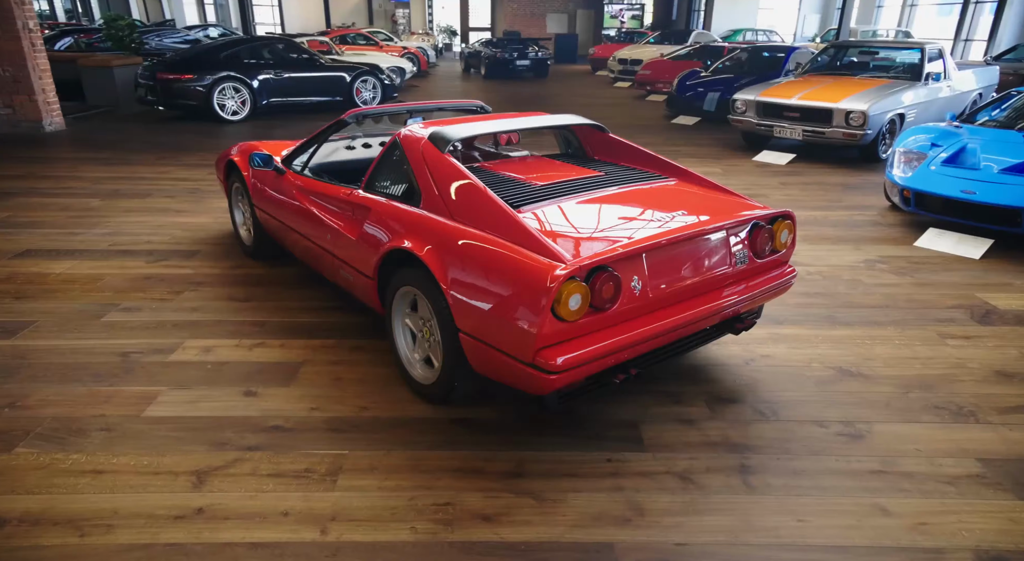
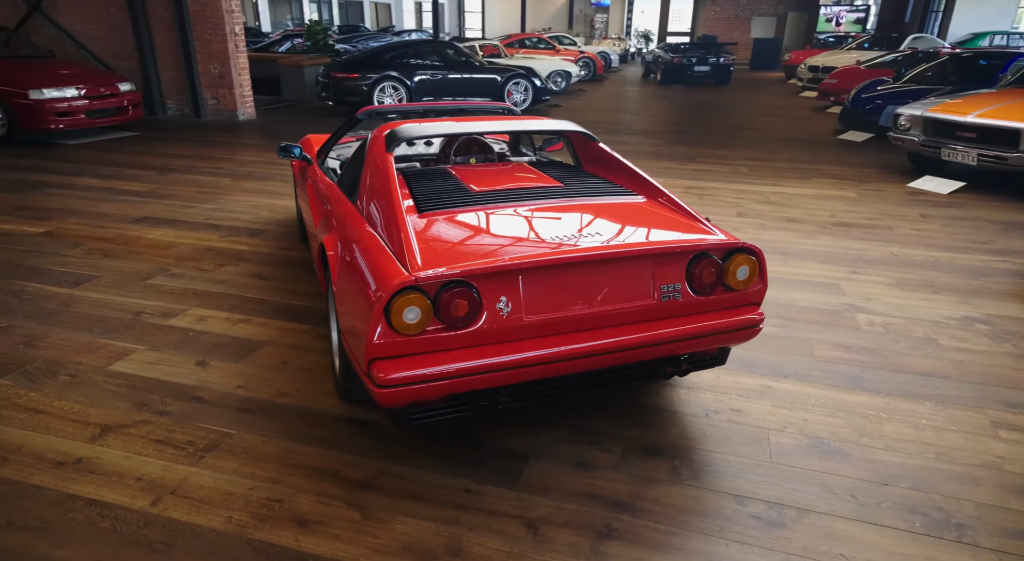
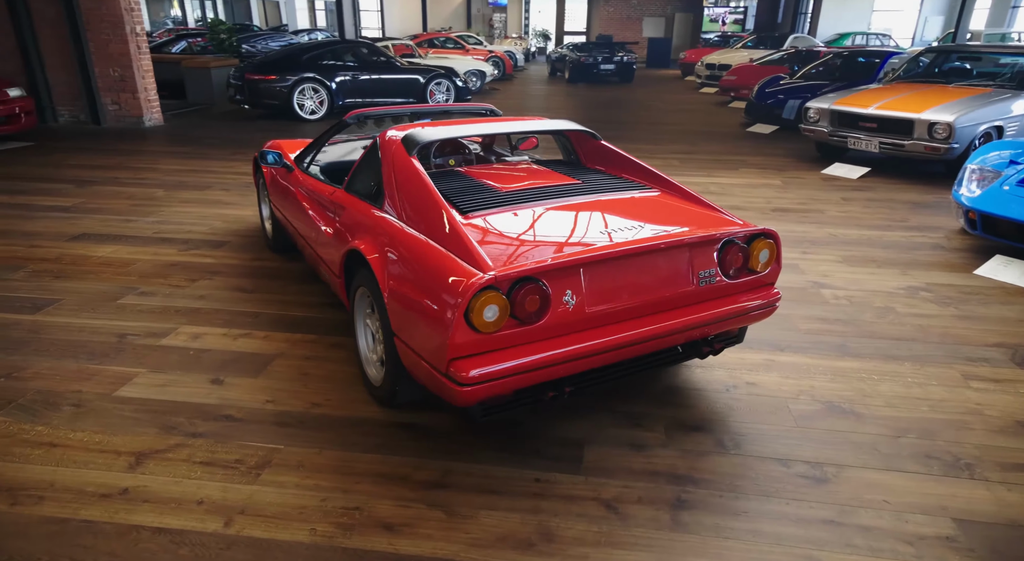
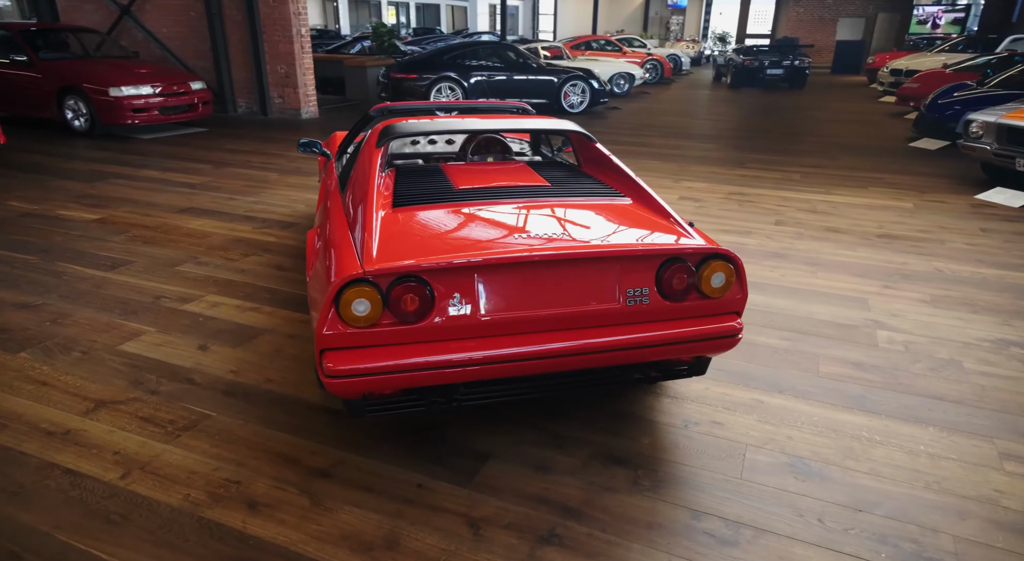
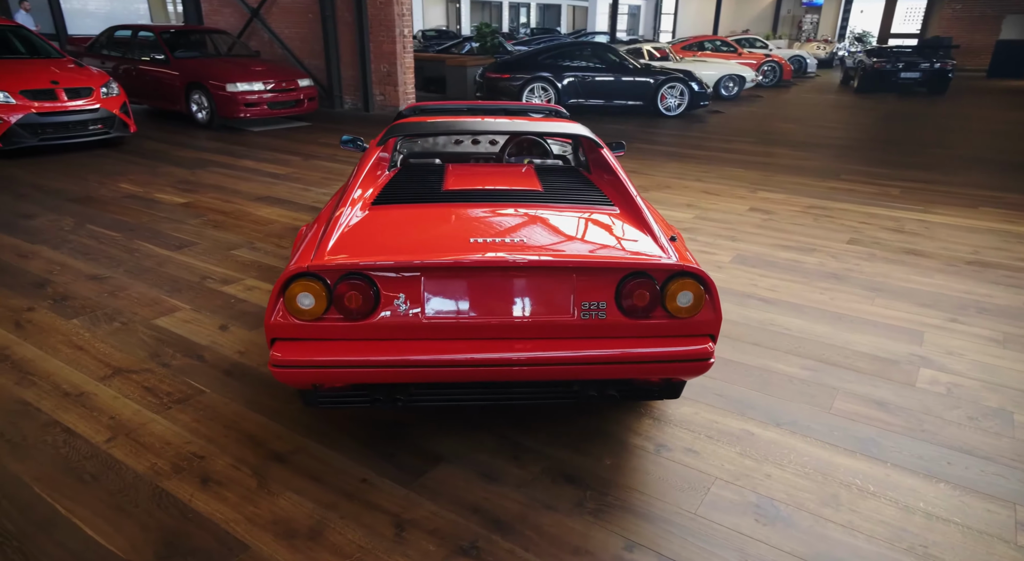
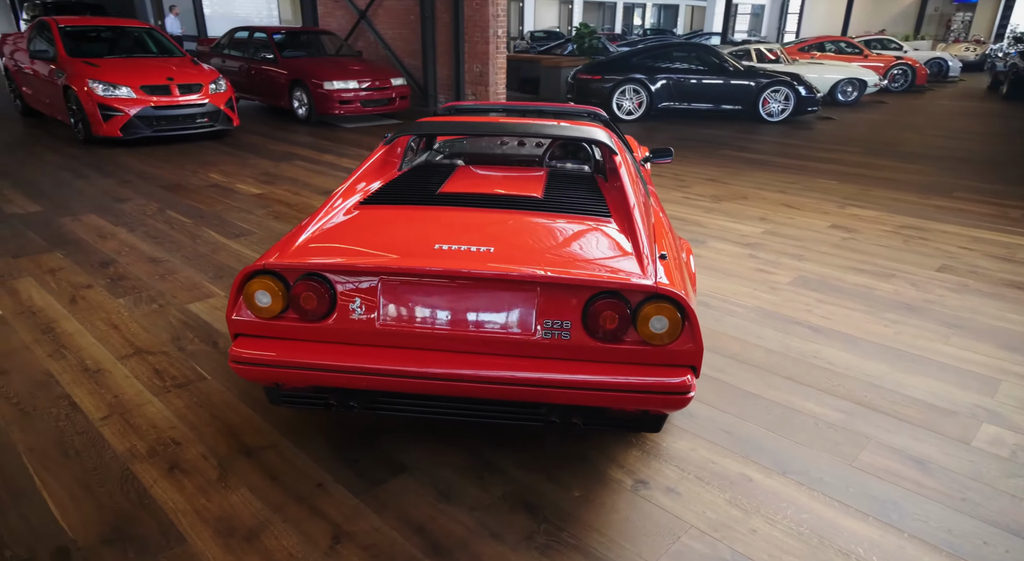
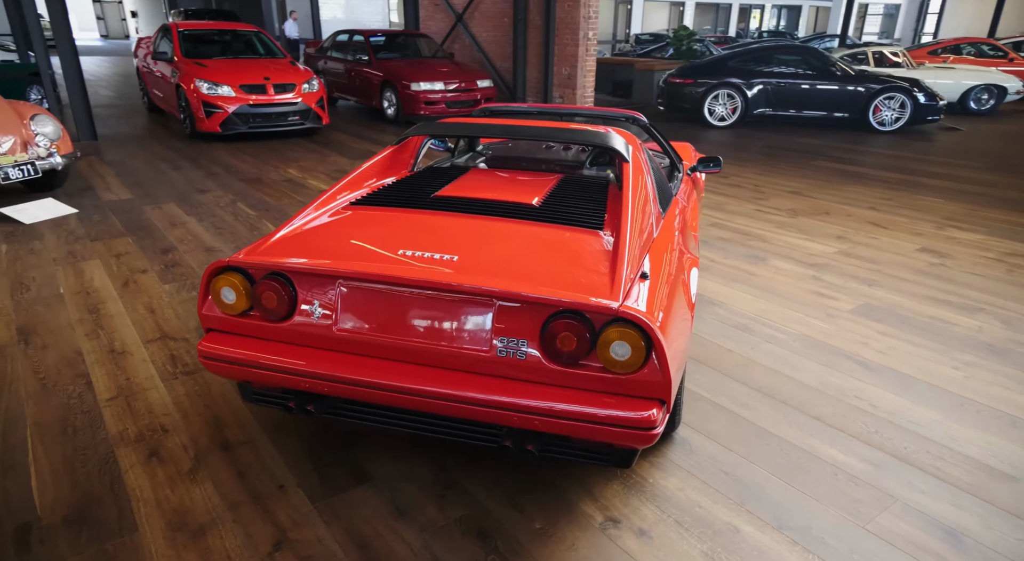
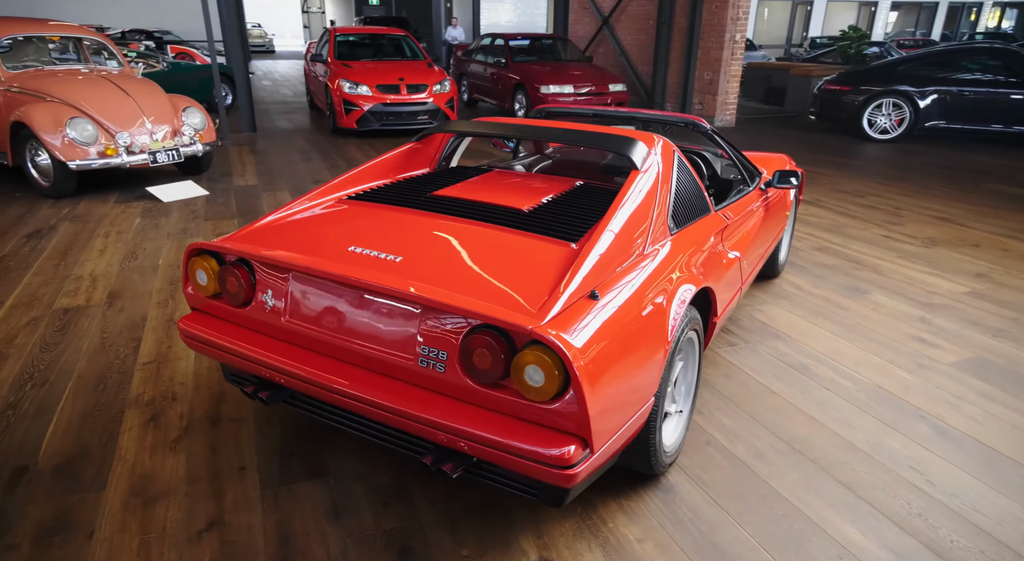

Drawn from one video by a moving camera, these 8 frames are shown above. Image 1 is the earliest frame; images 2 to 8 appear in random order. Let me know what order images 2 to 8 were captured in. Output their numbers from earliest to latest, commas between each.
3, 2, 4, 5, 6, 7, 8
